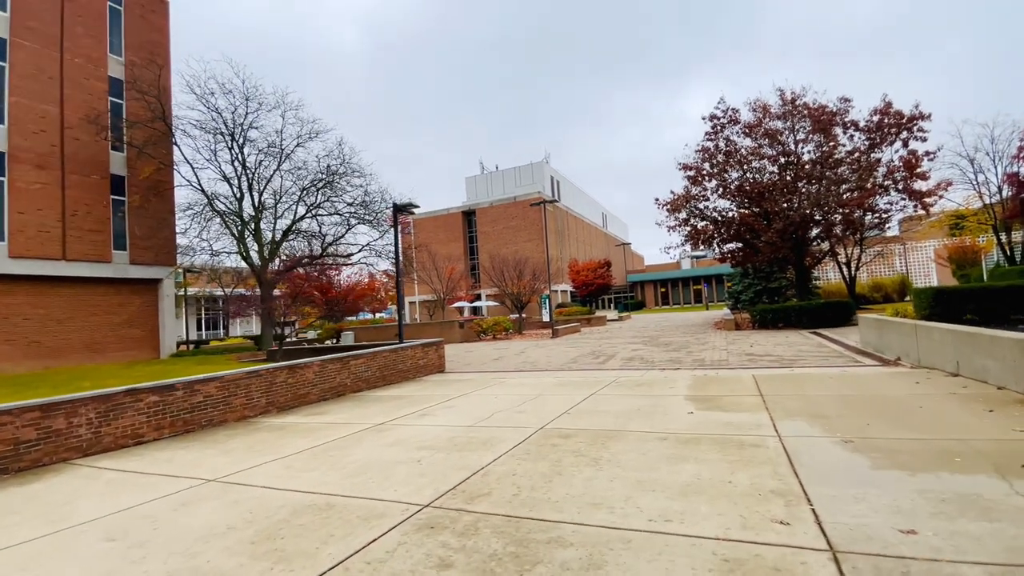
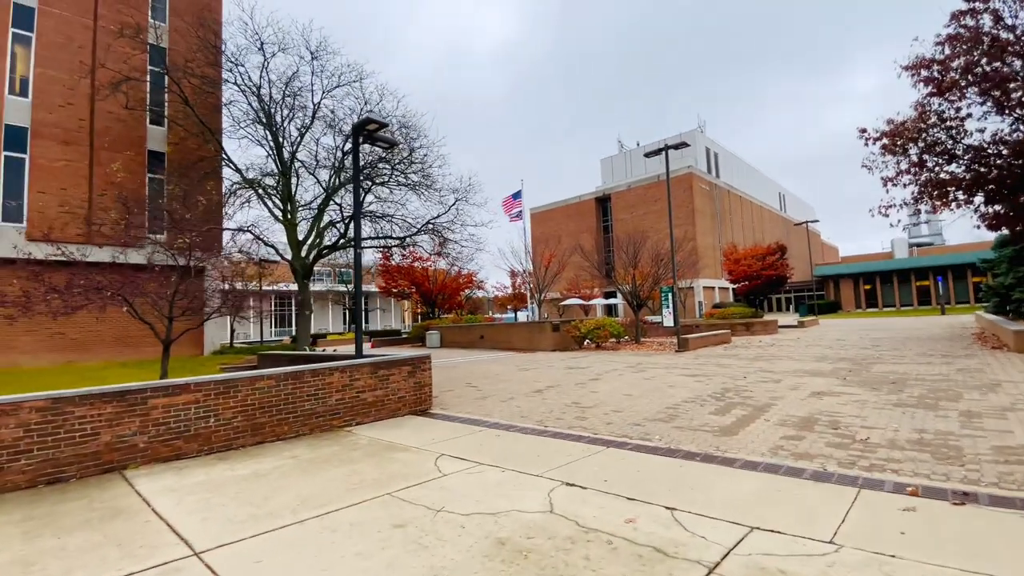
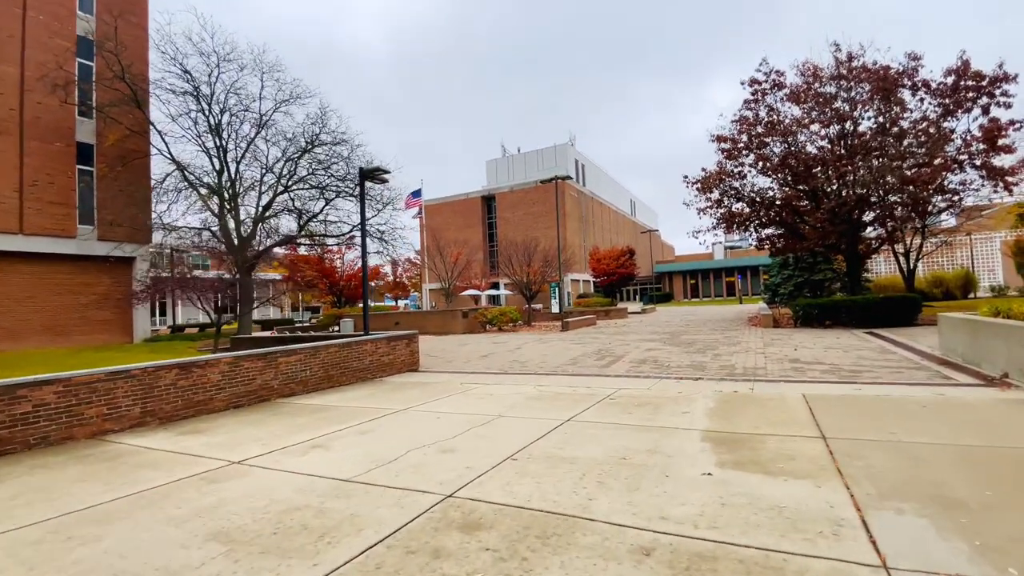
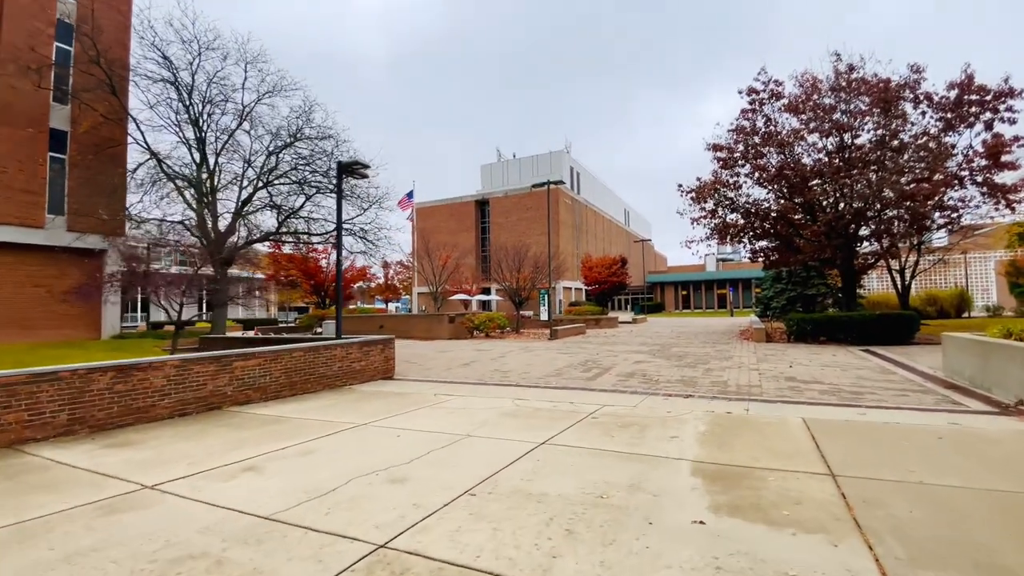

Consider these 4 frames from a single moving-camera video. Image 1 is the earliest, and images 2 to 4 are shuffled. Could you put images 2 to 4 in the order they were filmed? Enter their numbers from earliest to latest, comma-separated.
3, 4, 2
